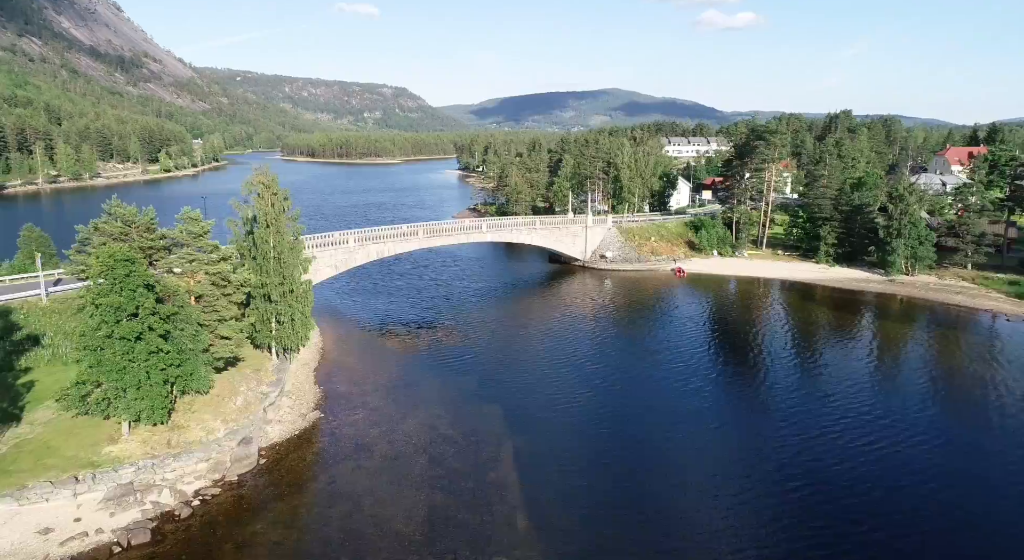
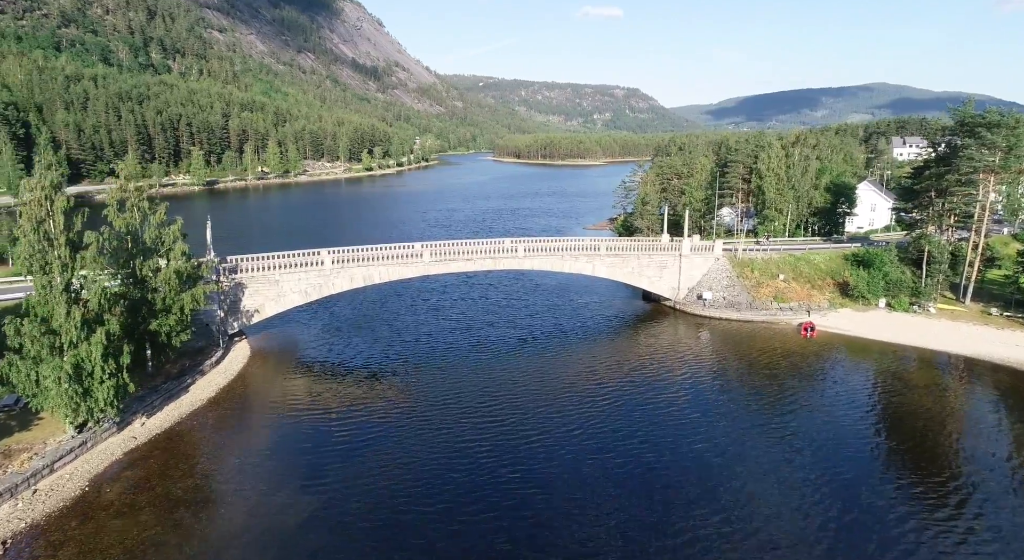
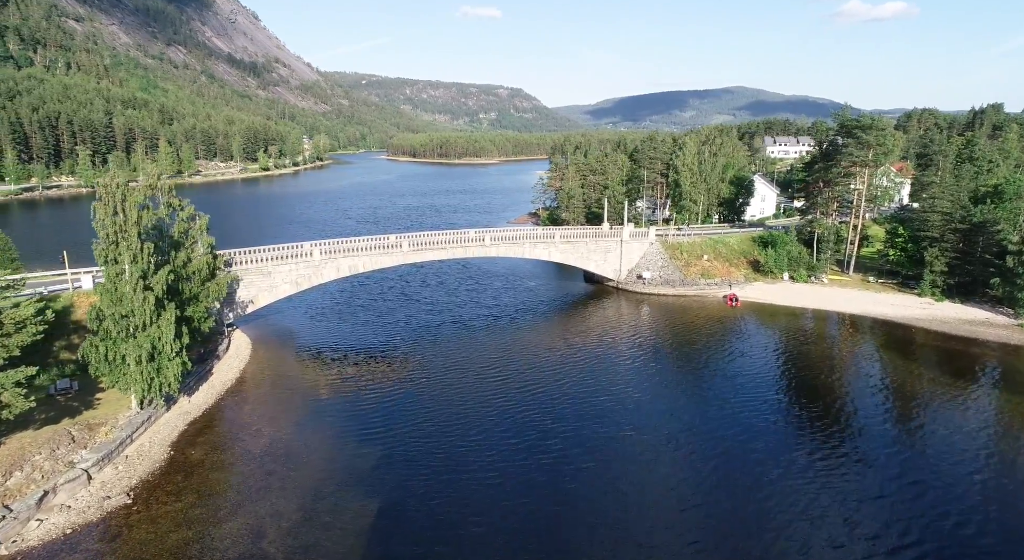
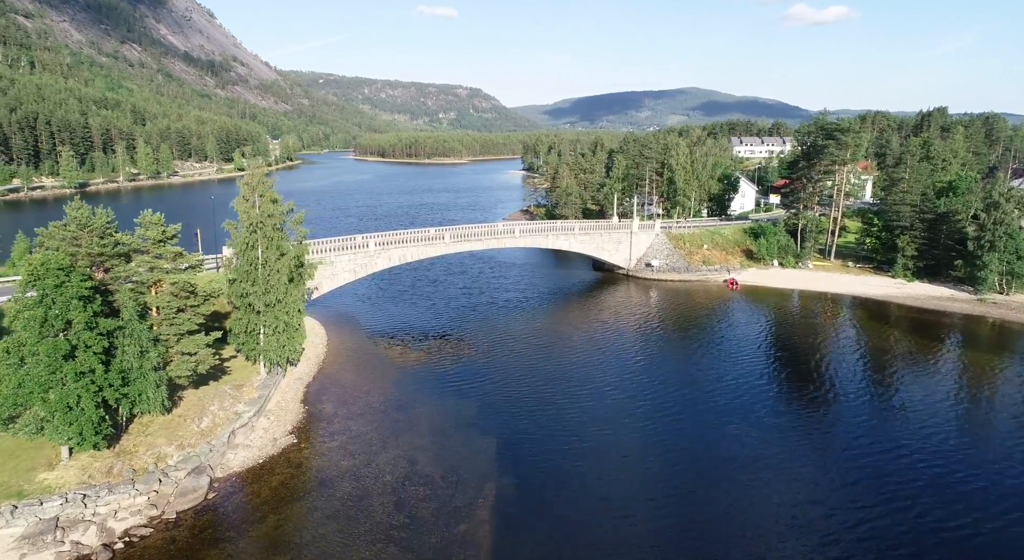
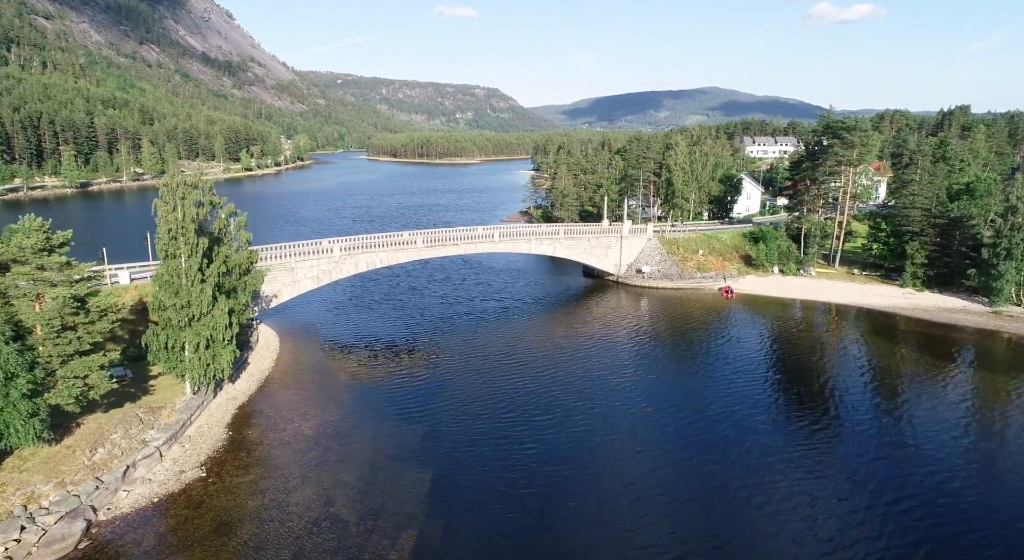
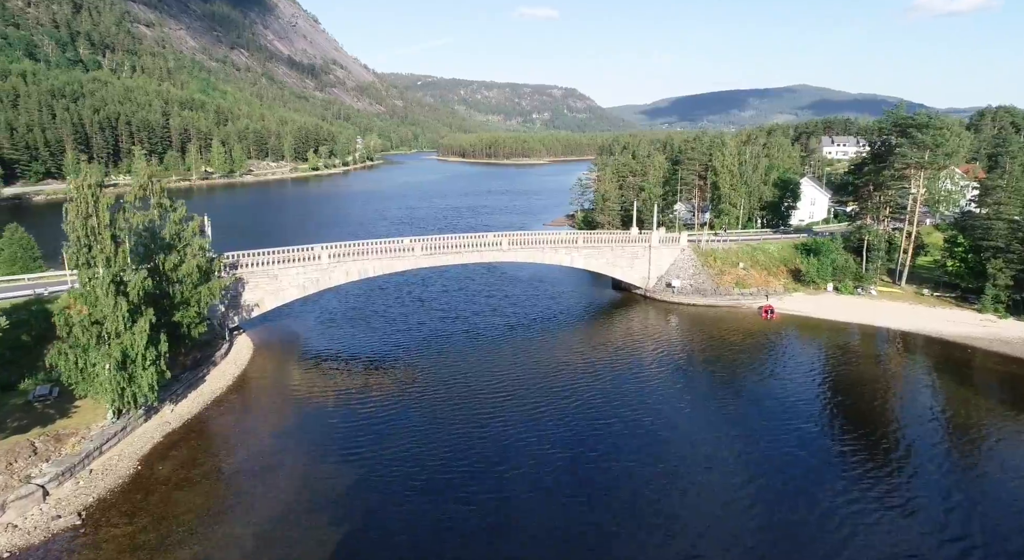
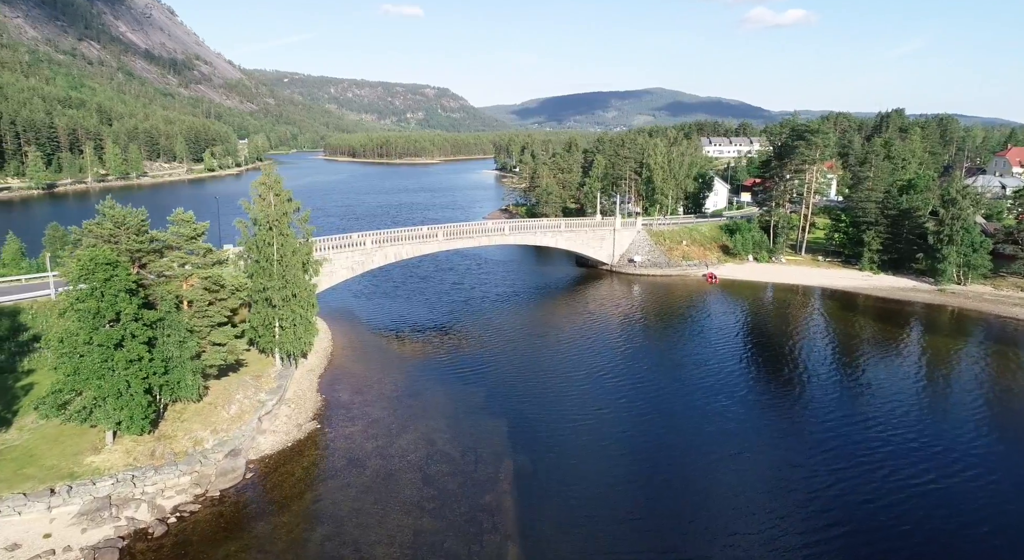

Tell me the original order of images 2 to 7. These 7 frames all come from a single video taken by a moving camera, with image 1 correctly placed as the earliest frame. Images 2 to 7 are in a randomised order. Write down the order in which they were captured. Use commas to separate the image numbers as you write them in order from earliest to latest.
7, 4, 5, 3, 6, 2
